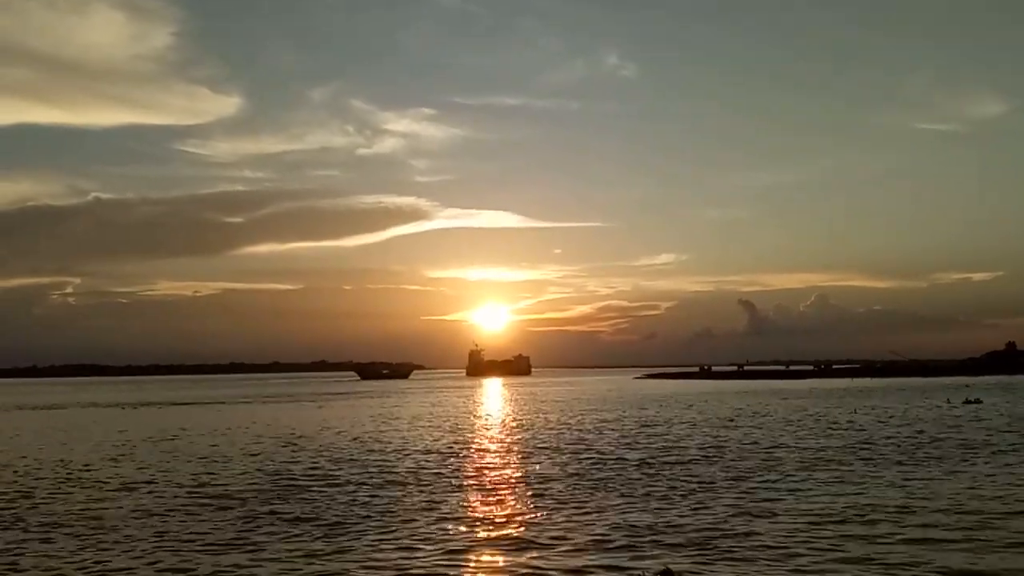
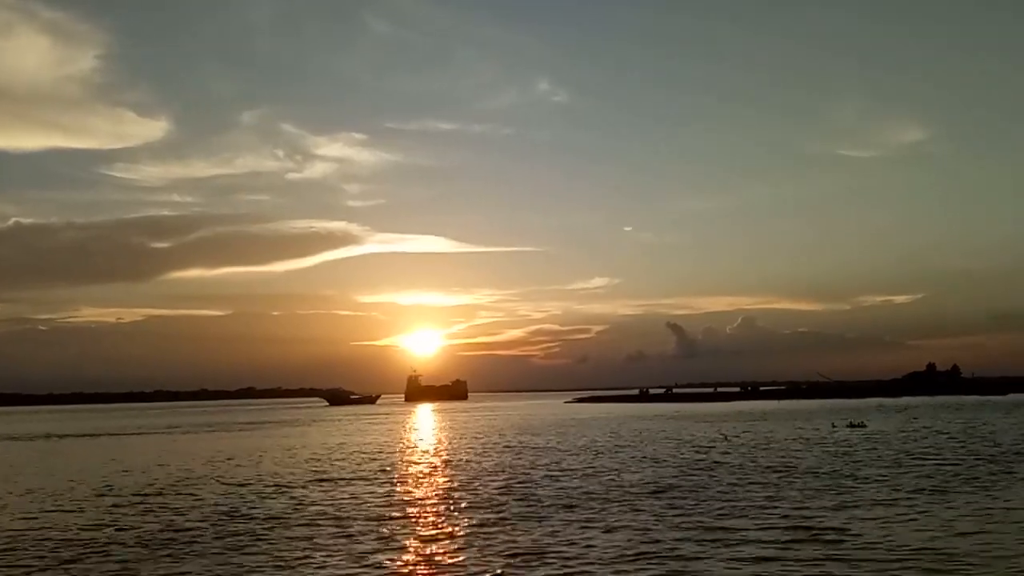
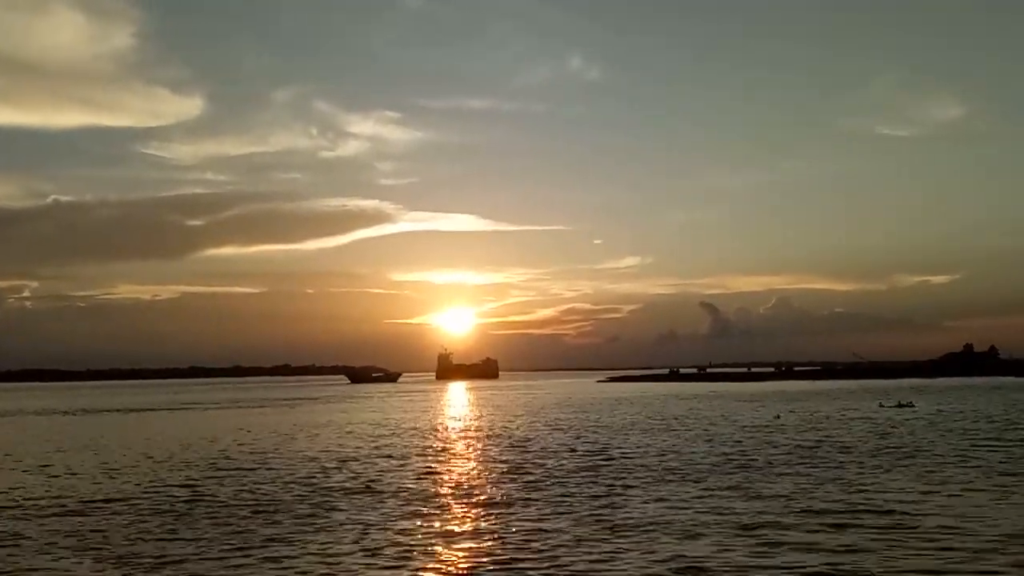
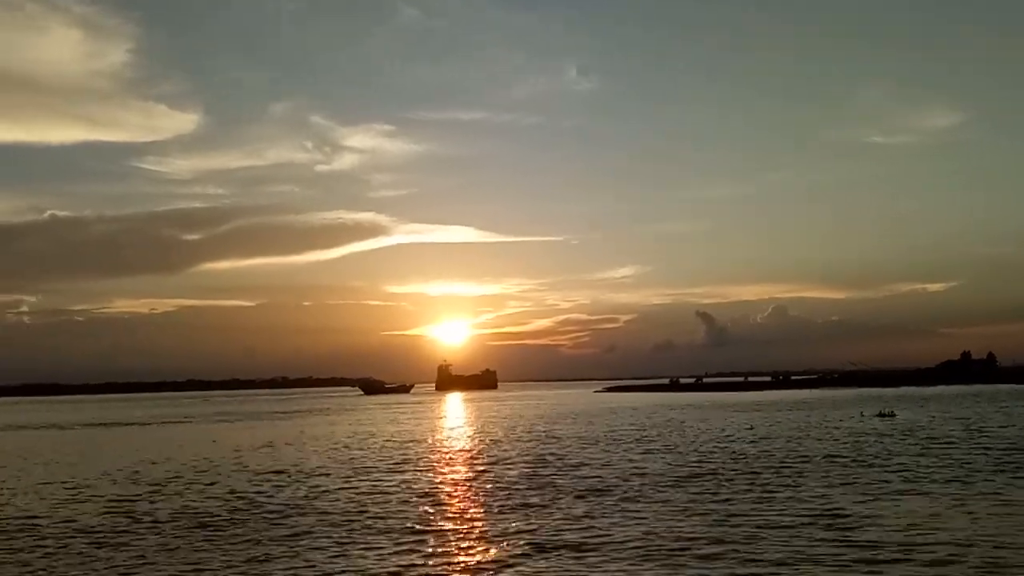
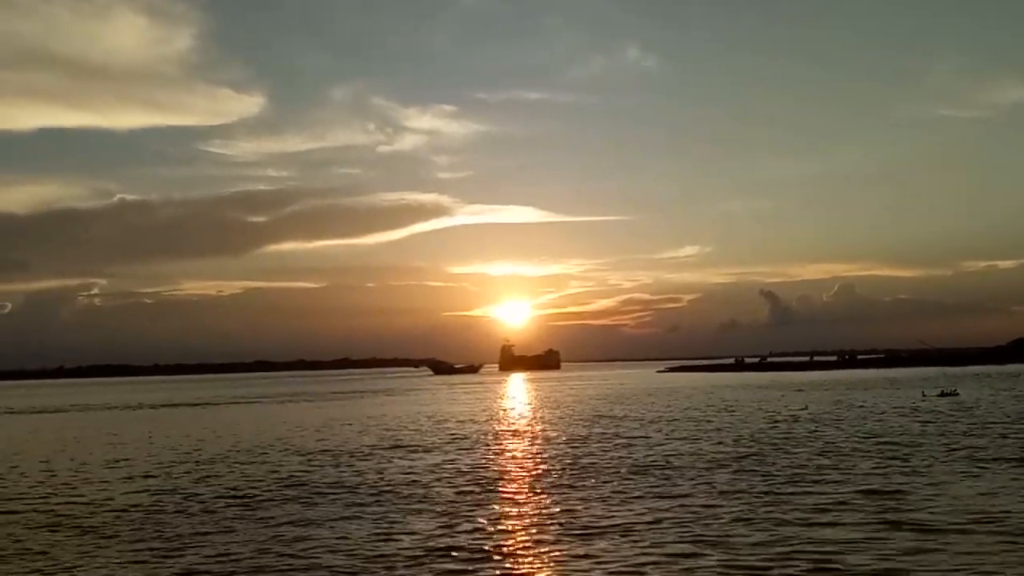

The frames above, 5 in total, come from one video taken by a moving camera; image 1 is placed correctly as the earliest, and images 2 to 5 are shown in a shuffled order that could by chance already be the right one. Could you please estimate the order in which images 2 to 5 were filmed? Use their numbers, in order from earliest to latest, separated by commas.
3, 2, 4, 5
